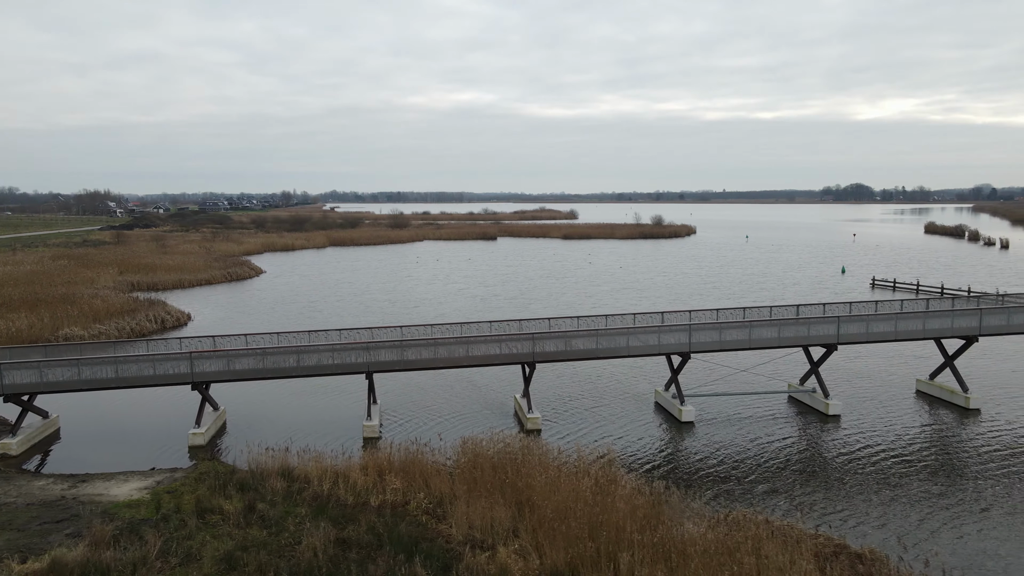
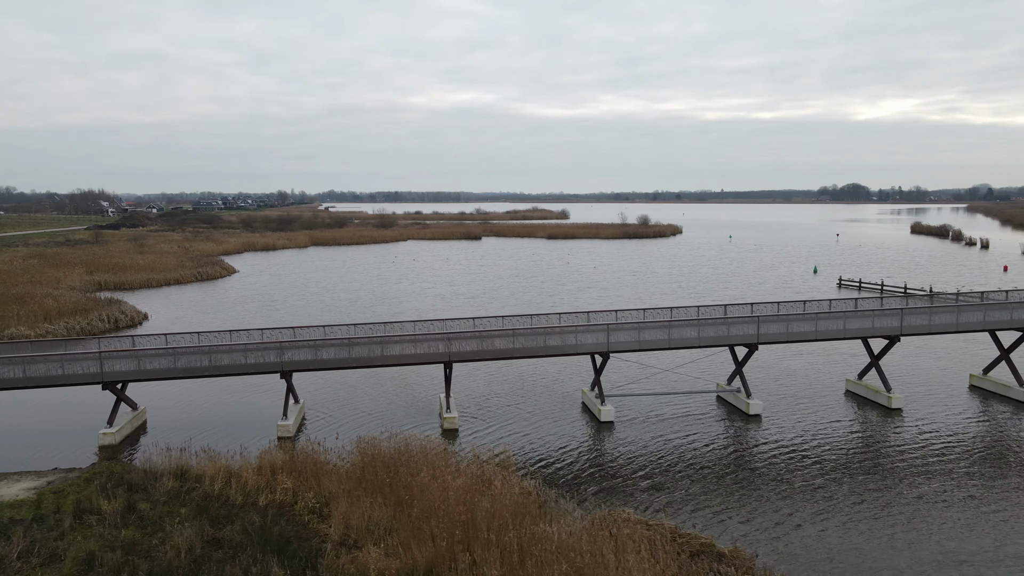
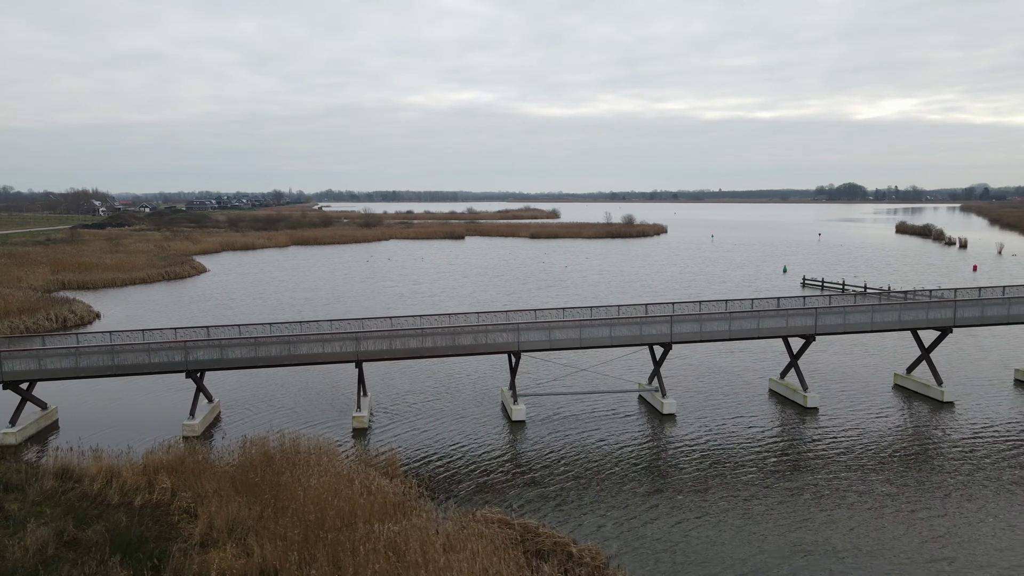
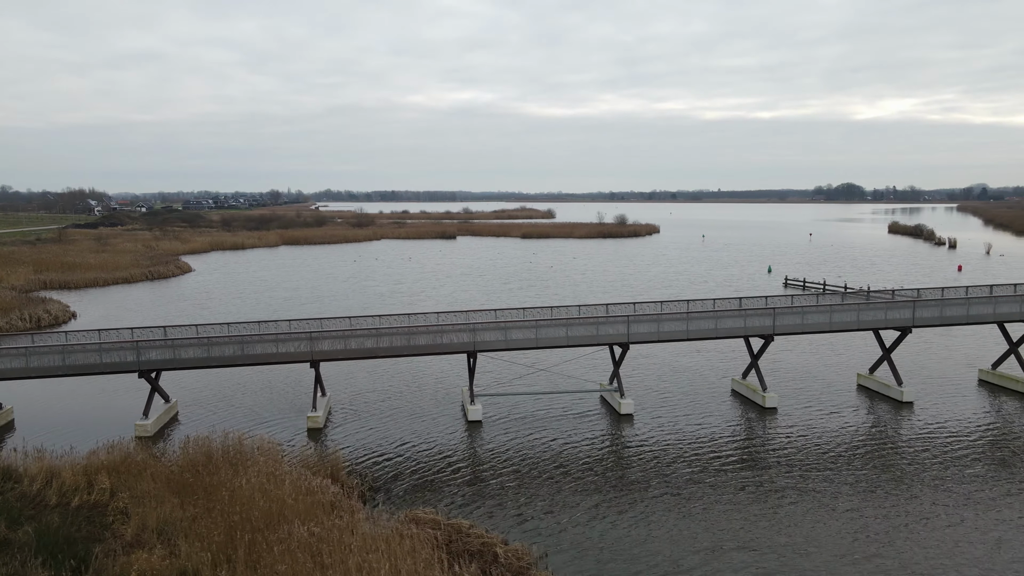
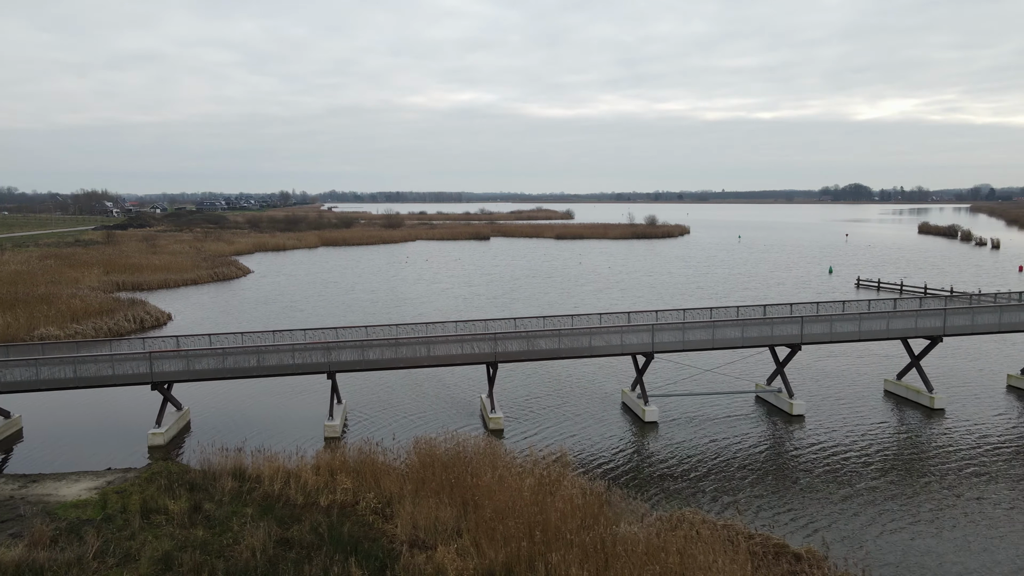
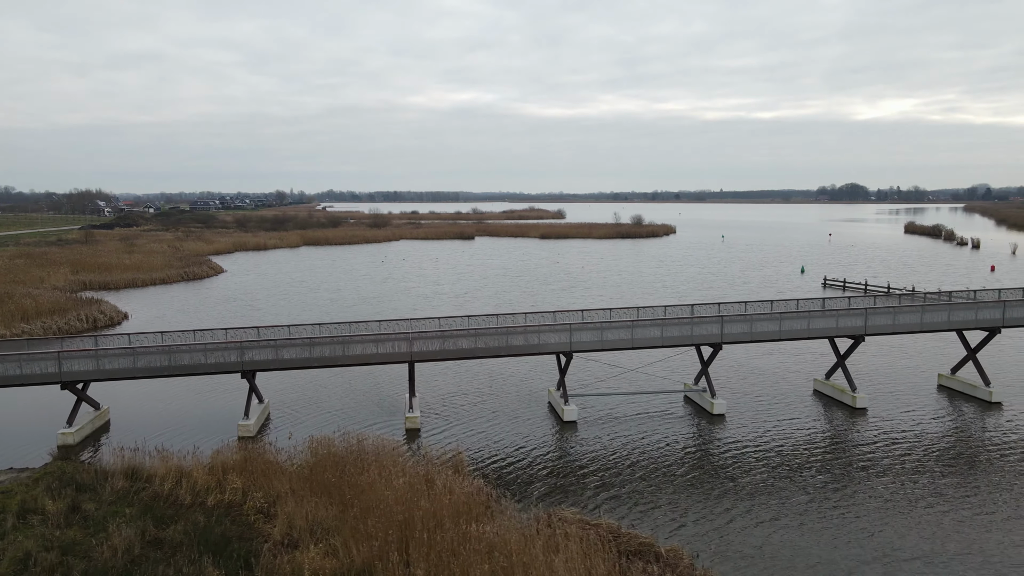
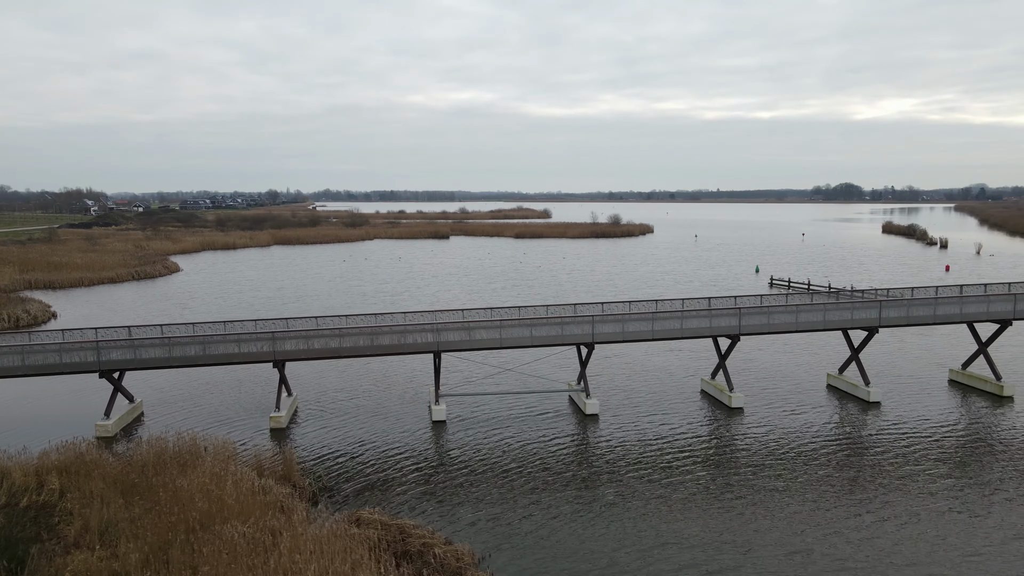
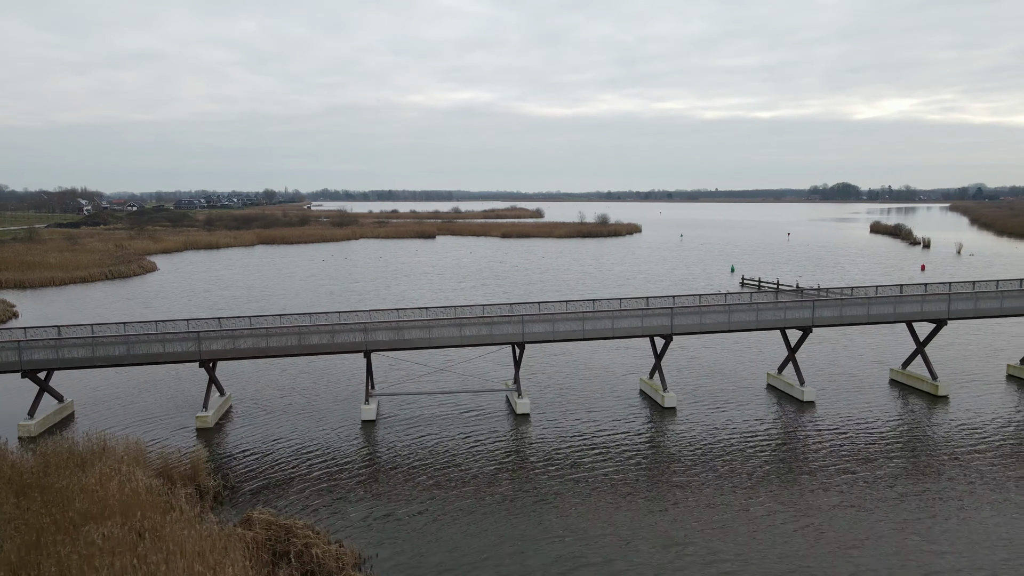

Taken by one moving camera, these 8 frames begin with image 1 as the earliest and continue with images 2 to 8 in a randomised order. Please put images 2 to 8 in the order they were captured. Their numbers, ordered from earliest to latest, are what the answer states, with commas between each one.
5, 2, 6, 3, 4, 7, 8
